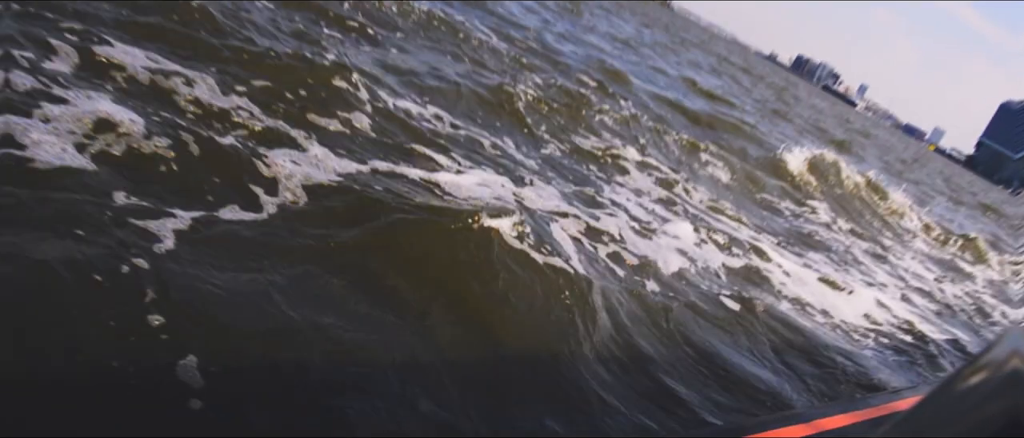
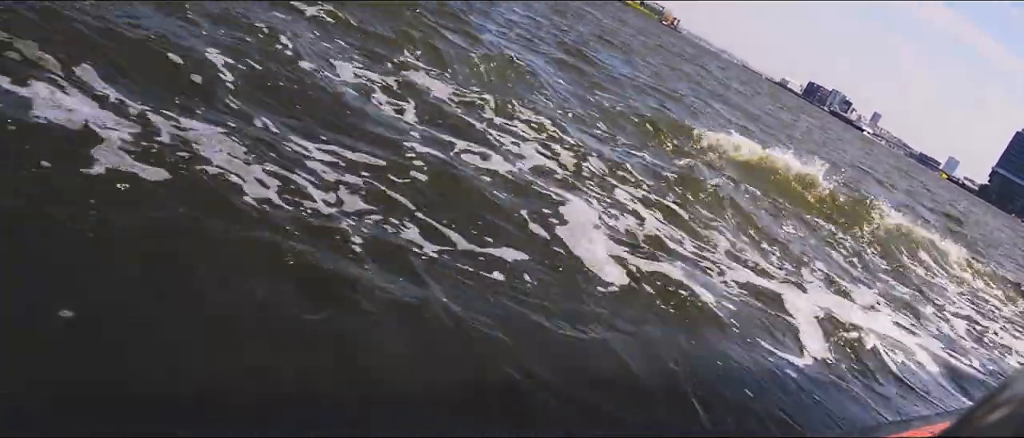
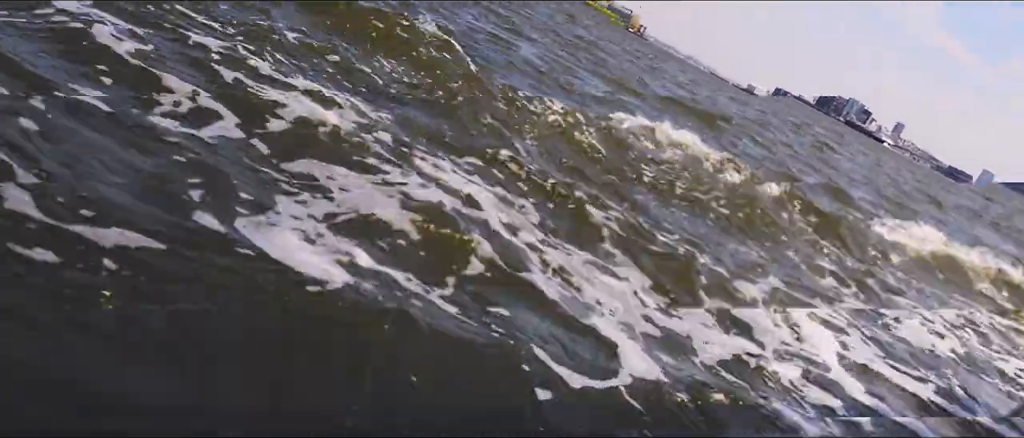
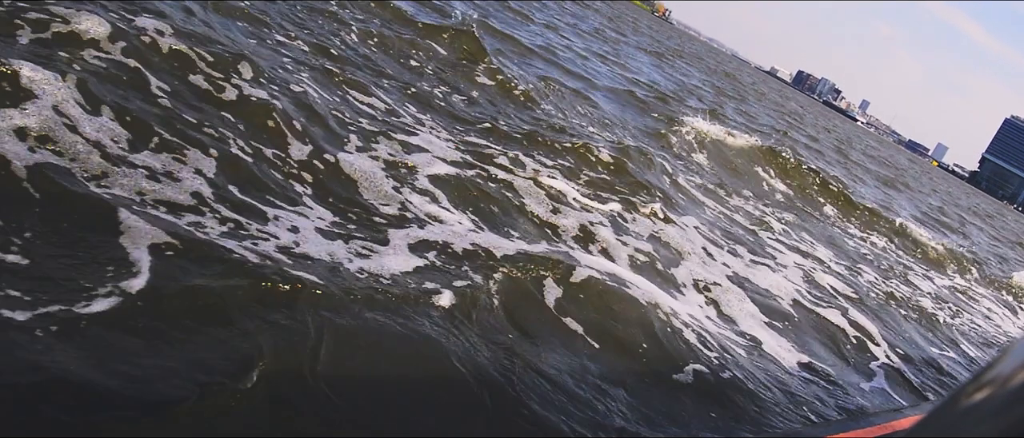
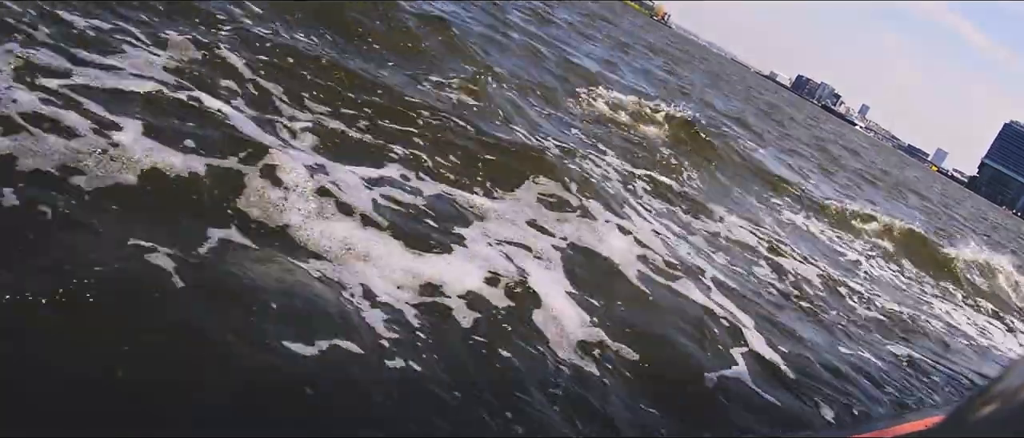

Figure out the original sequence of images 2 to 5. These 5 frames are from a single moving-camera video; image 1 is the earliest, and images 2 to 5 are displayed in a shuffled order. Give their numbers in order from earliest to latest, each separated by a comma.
4, 5, 2, 3
